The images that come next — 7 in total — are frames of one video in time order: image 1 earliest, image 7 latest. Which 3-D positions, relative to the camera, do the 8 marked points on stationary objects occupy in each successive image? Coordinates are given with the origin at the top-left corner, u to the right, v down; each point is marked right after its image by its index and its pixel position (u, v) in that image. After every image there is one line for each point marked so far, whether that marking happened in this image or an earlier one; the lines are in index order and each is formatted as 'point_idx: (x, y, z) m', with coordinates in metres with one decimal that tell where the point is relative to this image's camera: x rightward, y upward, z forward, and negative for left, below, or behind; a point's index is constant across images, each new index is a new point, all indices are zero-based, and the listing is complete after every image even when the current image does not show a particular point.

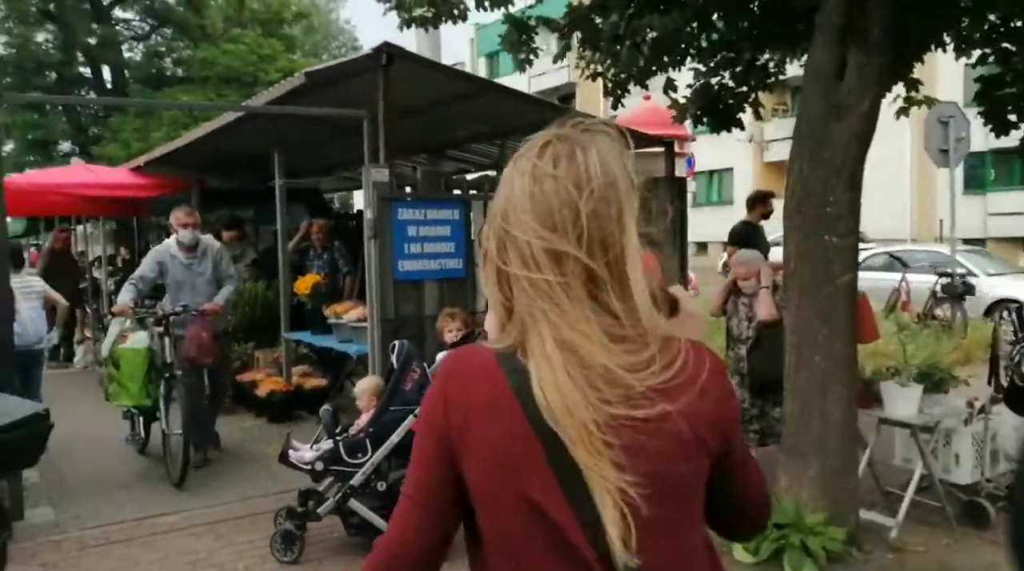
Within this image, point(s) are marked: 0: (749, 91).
0: (+1.9, +1.6, +6.8) m
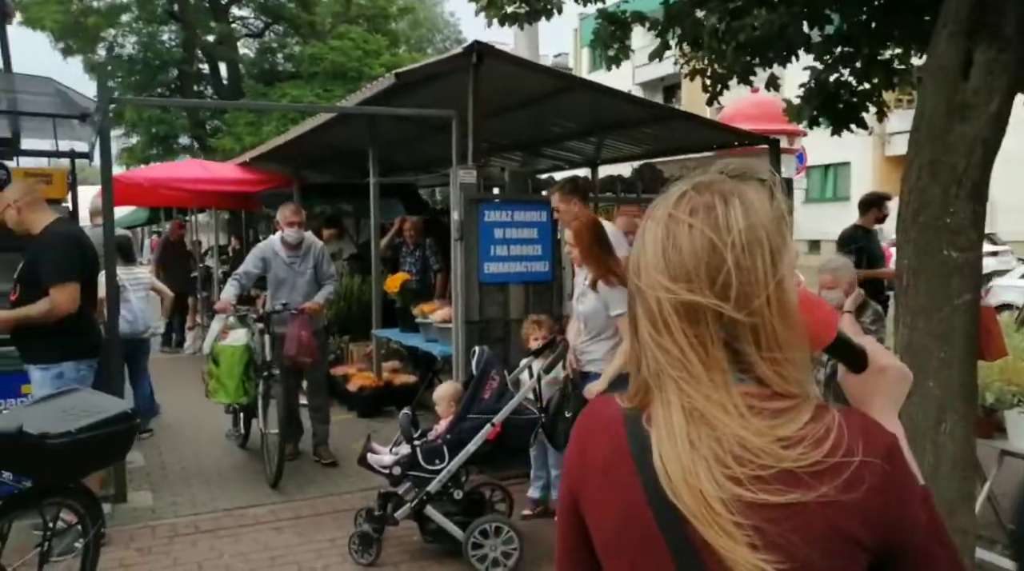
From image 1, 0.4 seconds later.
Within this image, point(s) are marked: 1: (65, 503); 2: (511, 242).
0: (+2.7, +1.5, +6.4) m
1: (-1.9, -0.9, +3.6) m
2: (0.0, +0.3, +5.8) m
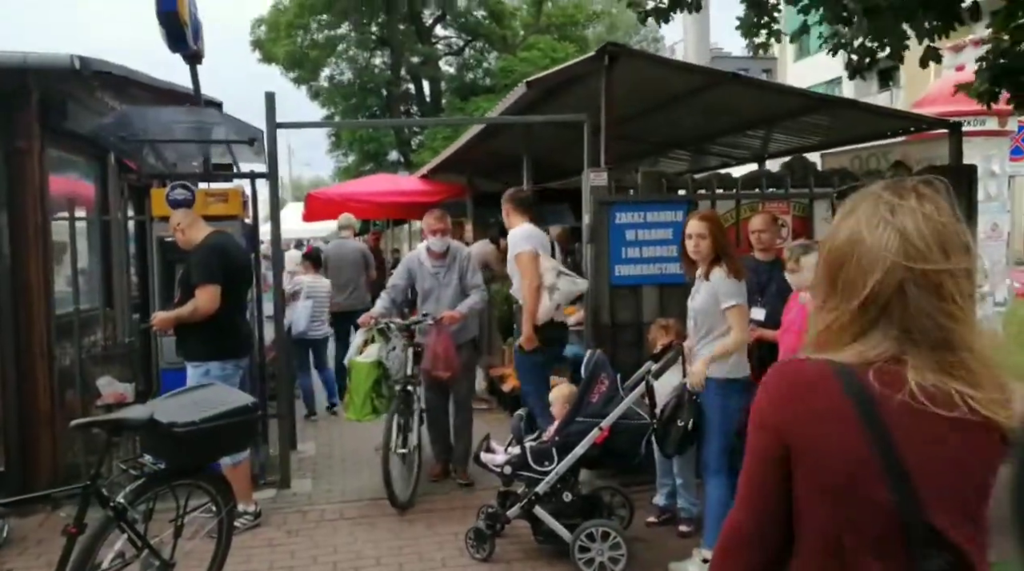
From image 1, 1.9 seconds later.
0: (+3.6, +1.5, +5.6) m
1: (-1.5, -1.0, +4.1) m
2: (+0.9, +0.3, +5.7) m
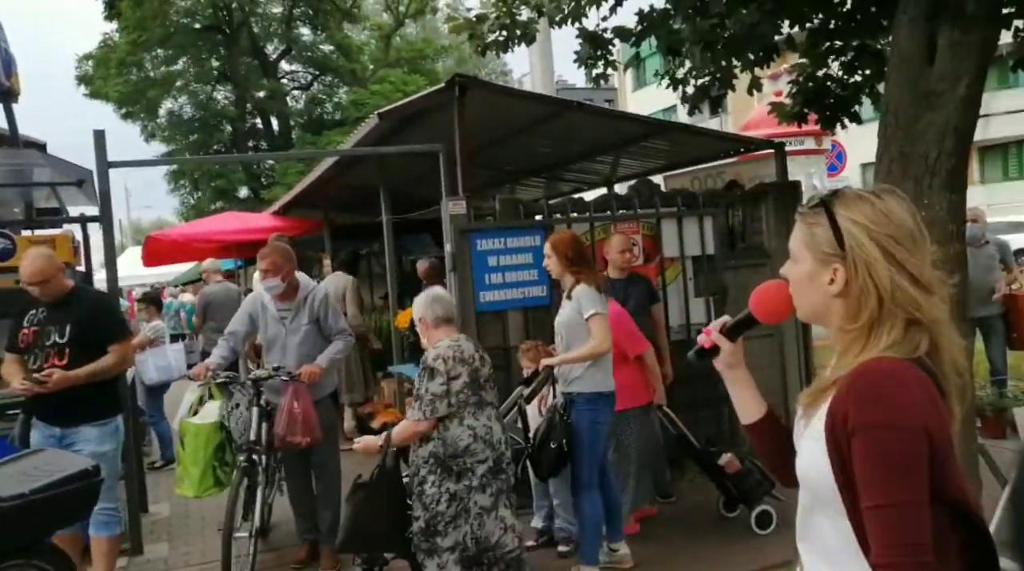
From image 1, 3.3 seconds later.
0: (+2.6, +1.5, +6.0) m
1: (-2.1, -1.2, +3.7) m
2: (-0.1, +0.1, +5.8) m
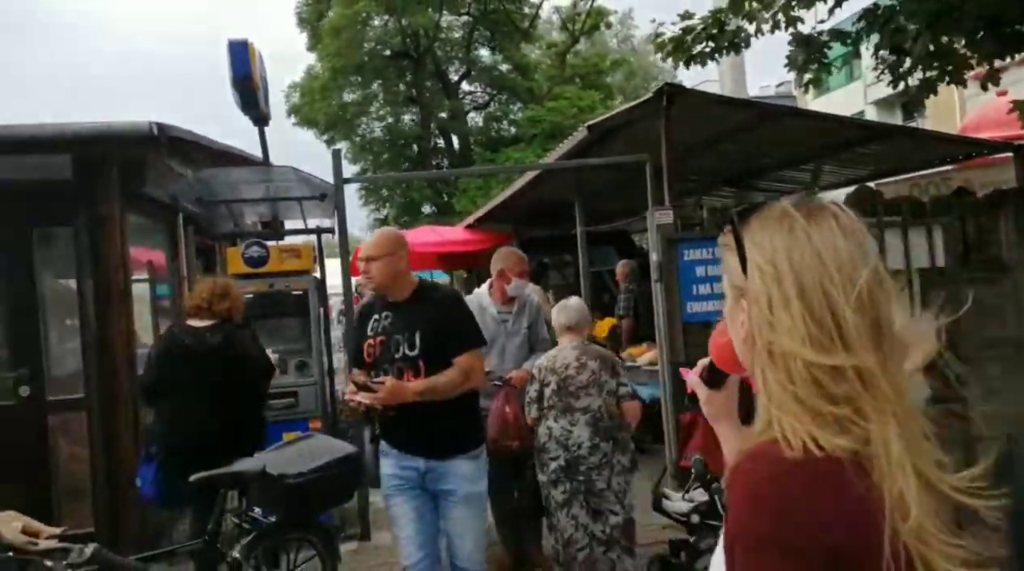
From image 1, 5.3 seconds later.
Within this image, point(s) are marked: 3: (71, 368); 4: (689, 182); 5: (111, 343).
0: (+4.0, +1.4, +5.6) m
1: (-1.0, -1.2, +4.1) m
2: (+1.4, 0.0, +5.8) m
3: (-3.0, -0.6, +5.8) m
4: (+1.7, +1.0, +8.4) m
5: (-2.7, -0.4, +5.7) m
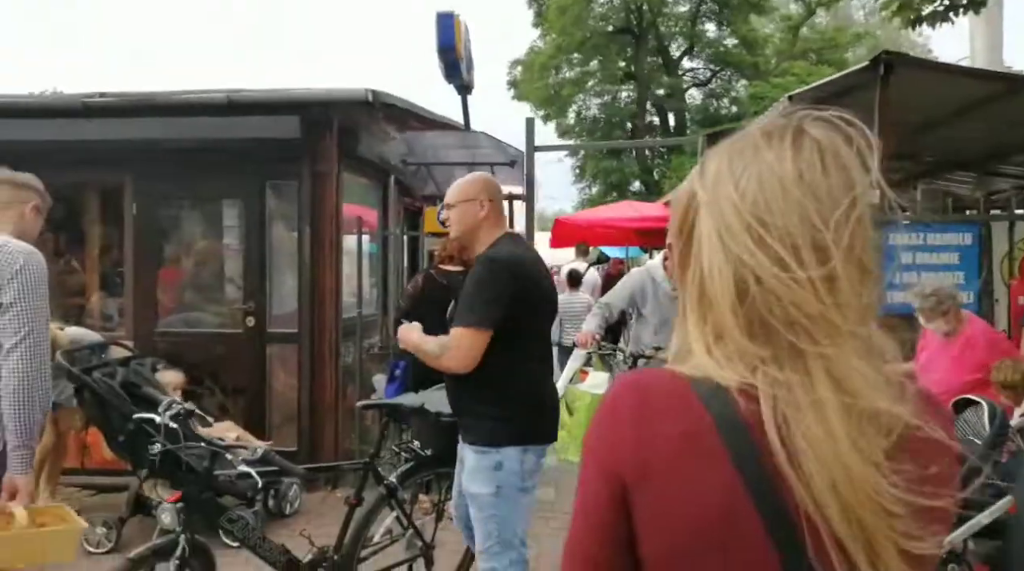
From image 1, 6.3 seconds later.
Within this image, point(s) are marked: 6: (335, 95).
0: (+5.2, +1.3, +4.5) m
1: (-0.3, -1.0, +4.4) m
2: (+2.6, +0.1, +5.4) m
3: (-1.8, -0.2, +6.5) m
4: (+3.6, +1.1, +7.8) m
5: (-1.5, 0.0, +6.4) m
6: (-1.3, +1.4, +5.9) m
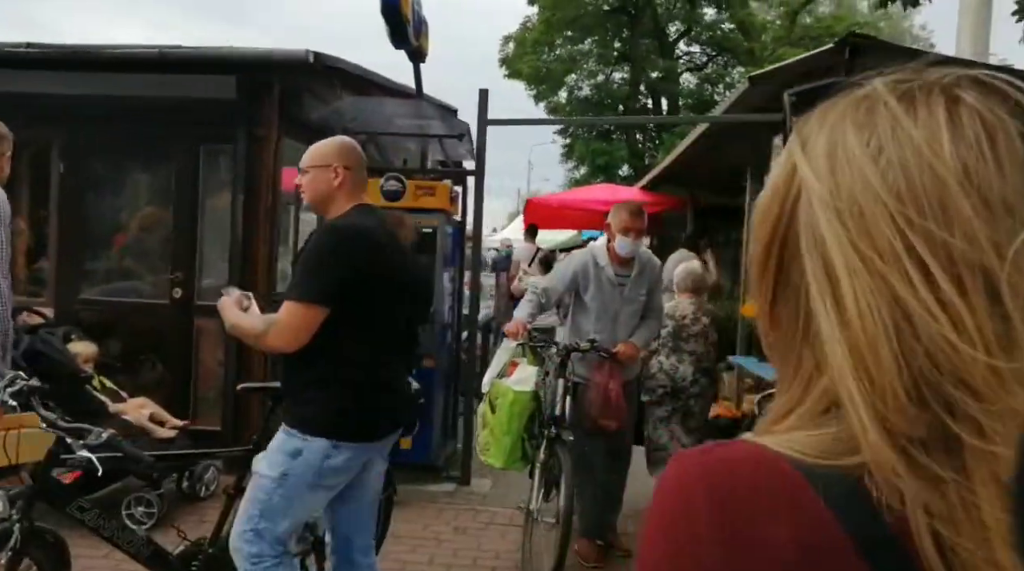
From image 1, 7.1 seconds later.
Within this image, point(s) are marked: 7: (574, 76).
0: (+4.8, +1.2, +4.1) m
1: (-0.7, -0.9, +4.1) m
2: (+2.2, +0.1, +5.0) m
3: (-2.2, +0.1, +6.2) m
4: (+3.3, +1.1, +7.4) m
5: (-1.9, +0.2, +6.1) m
6: (-1.6, +1.5, +5.6) m
7: (+1.5, +5.0, +19.9) m
